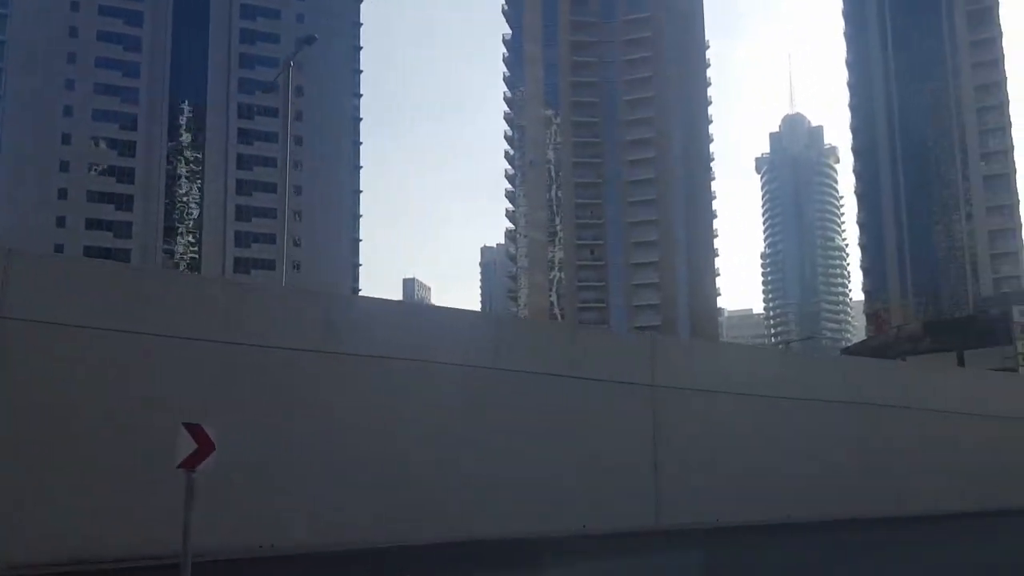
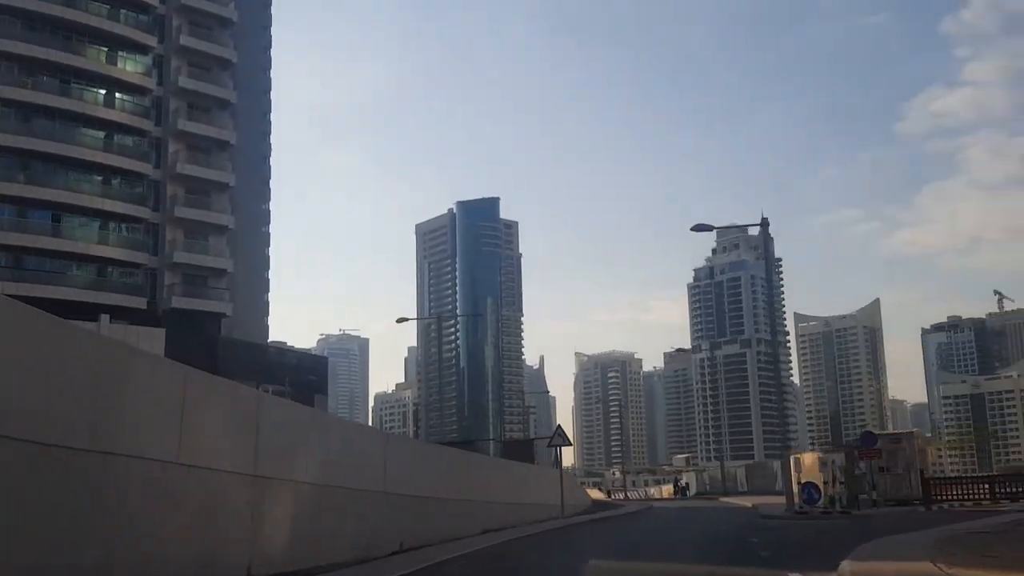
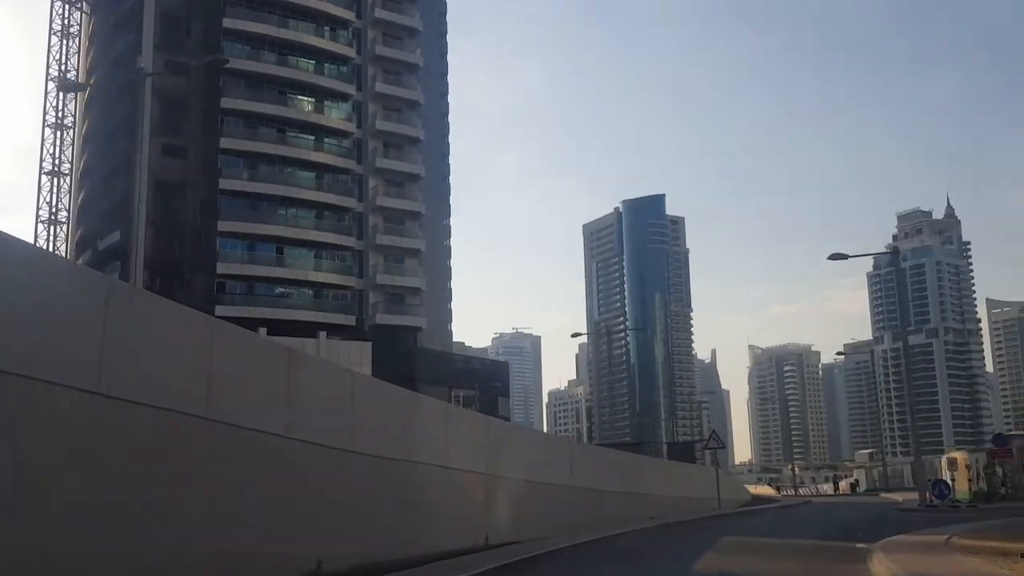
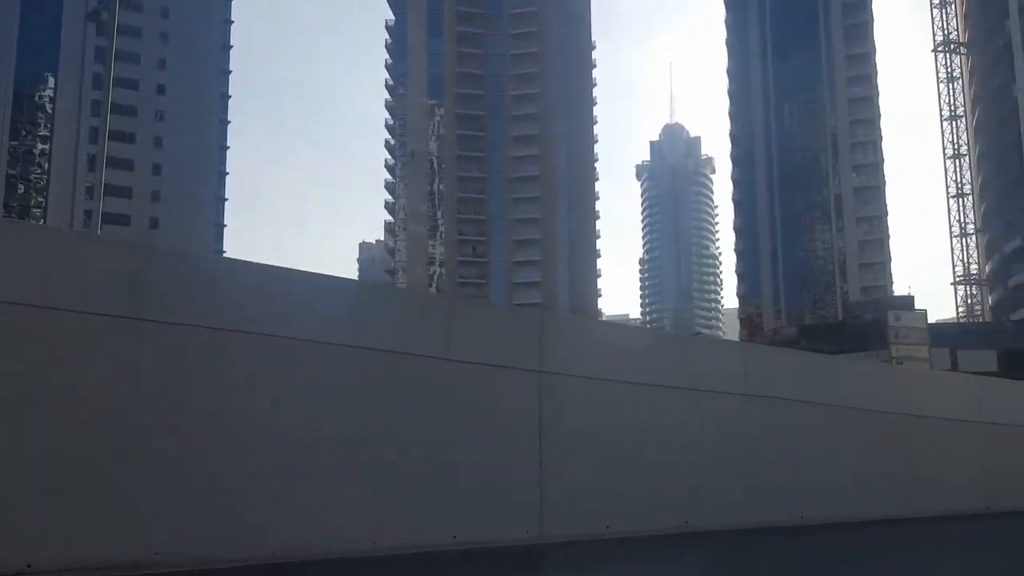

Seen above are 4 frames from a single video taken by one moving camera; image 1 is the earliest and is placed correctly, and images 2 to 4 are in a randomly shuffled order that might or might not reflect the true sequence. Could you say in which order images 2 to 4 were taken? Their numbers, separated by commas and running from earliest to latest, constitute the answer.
4, 3, 2
